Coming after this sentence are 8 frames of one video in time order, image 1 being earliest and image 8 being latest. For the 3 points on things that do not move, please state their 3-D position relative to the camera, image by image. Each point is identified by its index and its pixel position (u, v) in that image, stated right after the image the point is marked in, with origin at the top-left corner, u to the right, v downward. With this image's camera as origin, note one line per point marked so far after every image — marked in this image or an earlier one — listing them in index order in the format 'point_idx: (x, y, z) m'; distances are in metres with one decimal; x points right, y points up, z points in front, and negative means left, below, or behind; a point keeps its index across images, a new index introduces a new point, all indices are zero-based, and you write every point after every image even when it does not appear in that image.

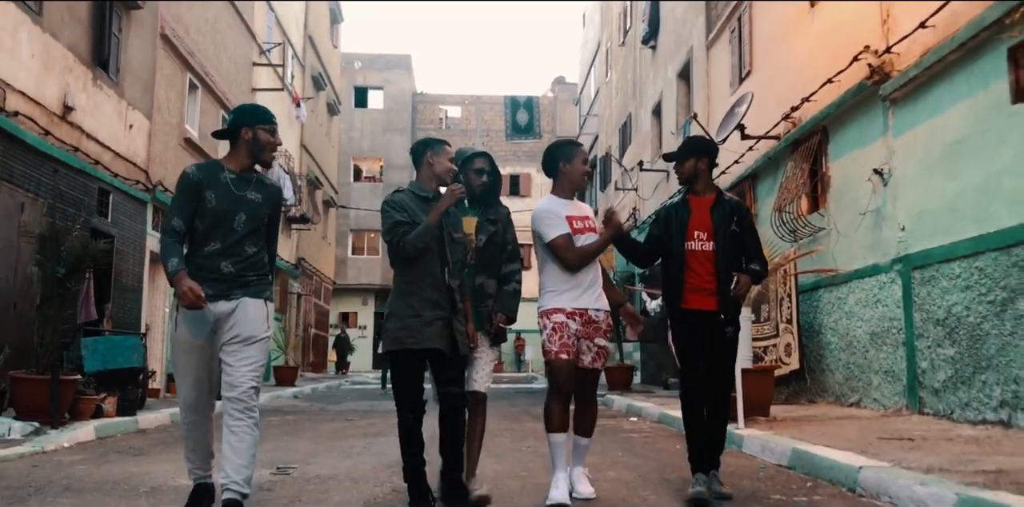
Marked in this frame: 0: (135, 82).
0: (-5.3, +2.4, +13.8) m
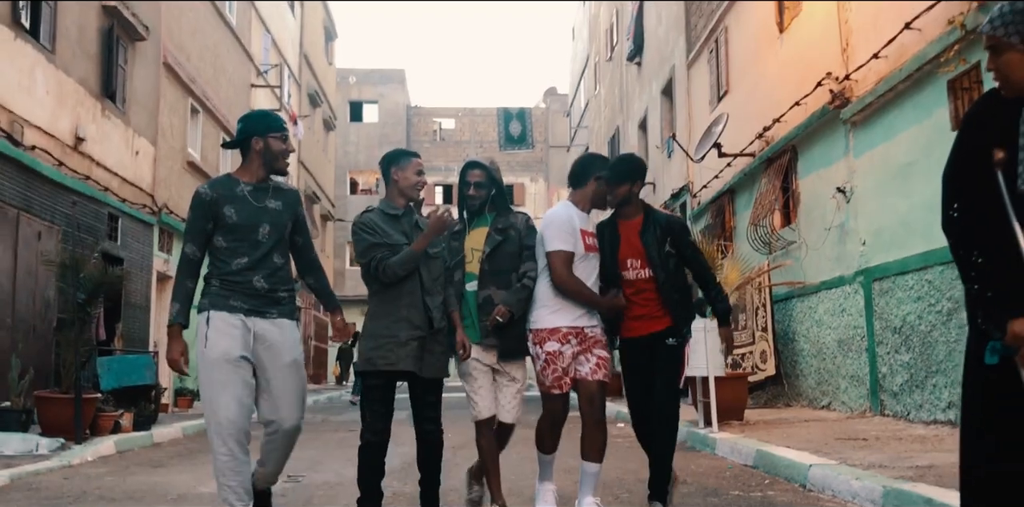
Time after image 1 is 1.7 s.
0: (-5.4, +2.1, +14.4) m
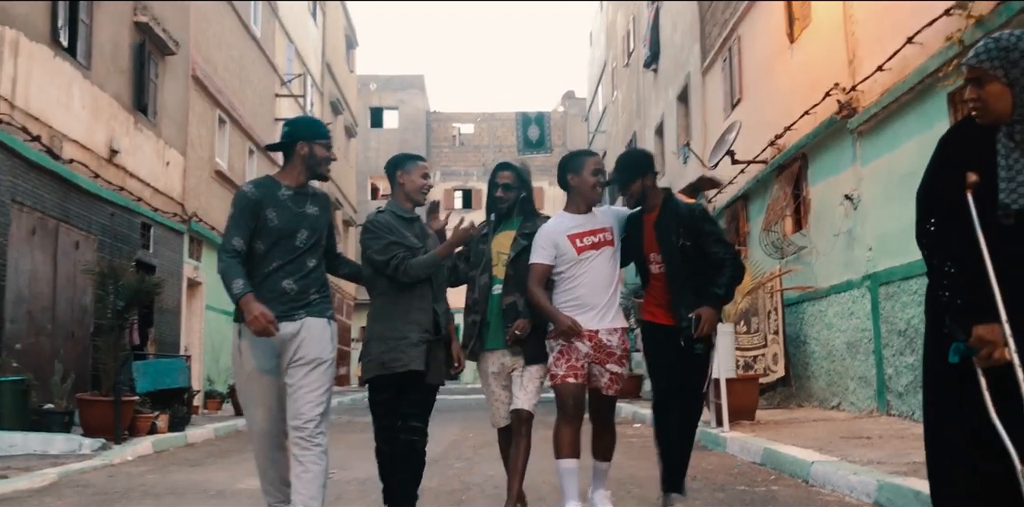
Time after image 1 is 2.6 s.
0: (-5.2, +2.0, +14.9) m
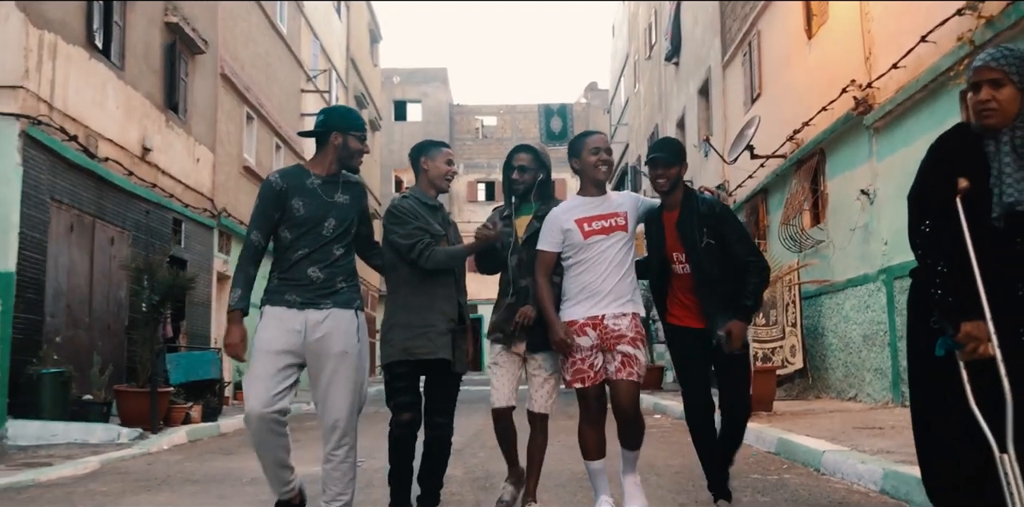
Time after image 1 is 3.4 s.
0: (-4.8, +2.1, +15.2) m
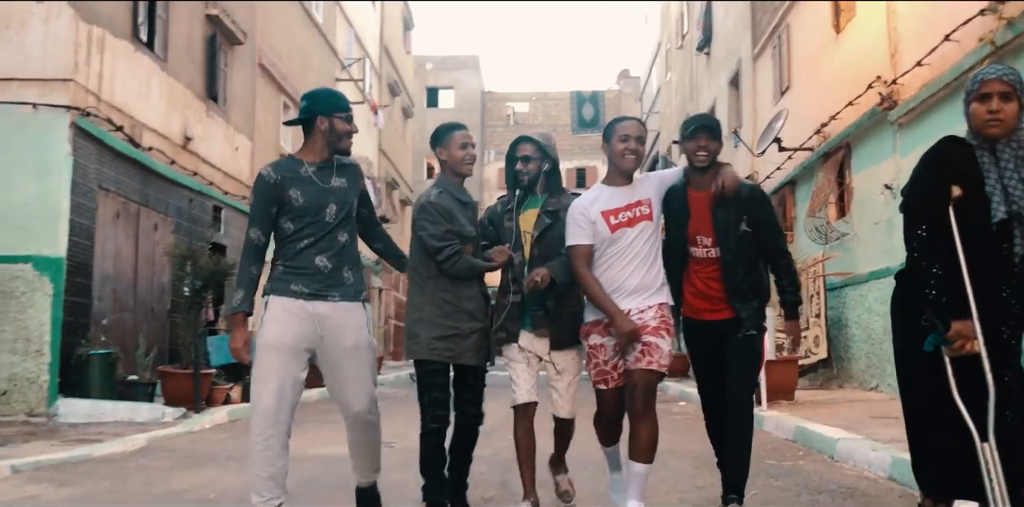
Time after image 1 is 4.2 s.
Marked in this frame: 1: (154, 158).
0: (-4.3, +2.3, +15.6) m
1: (-4.4, +1.2, +12.1) m
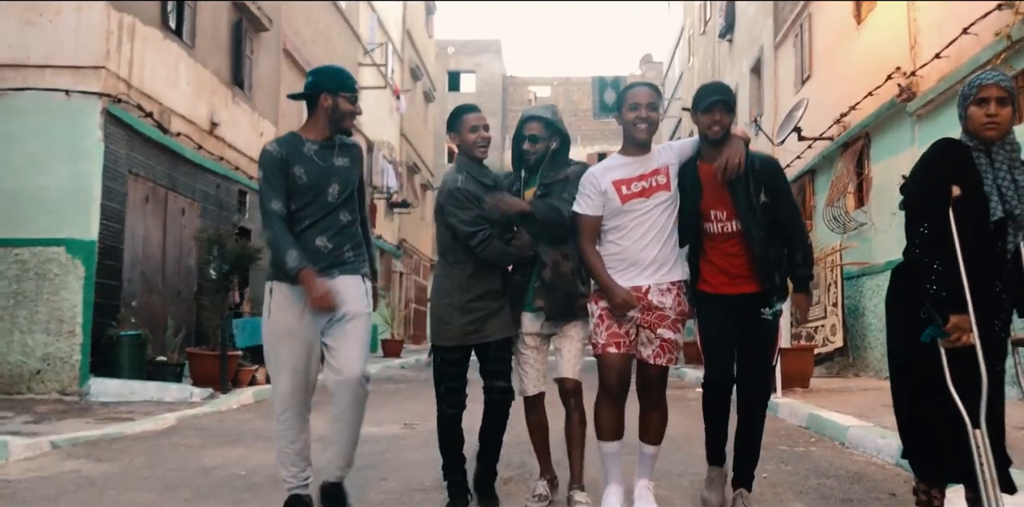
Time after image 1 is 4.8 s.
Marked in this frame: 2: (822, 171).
0: (-4.0, +2.6, +15.8) m
1: (-4.2, +1.4, +12.3) m
2: (+4.2, +1.1, +13.2) m
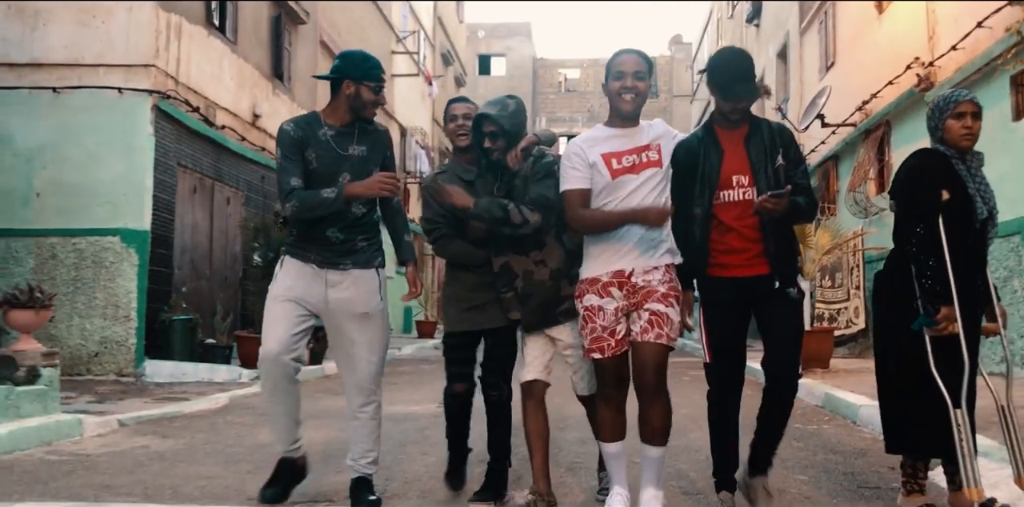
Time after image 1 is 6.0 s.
0: (-3.5, +2.8, +16.3) m
1: (-3.8, +1.6, +12.9) m
2: (+4.6, +1.3, +13.5) m
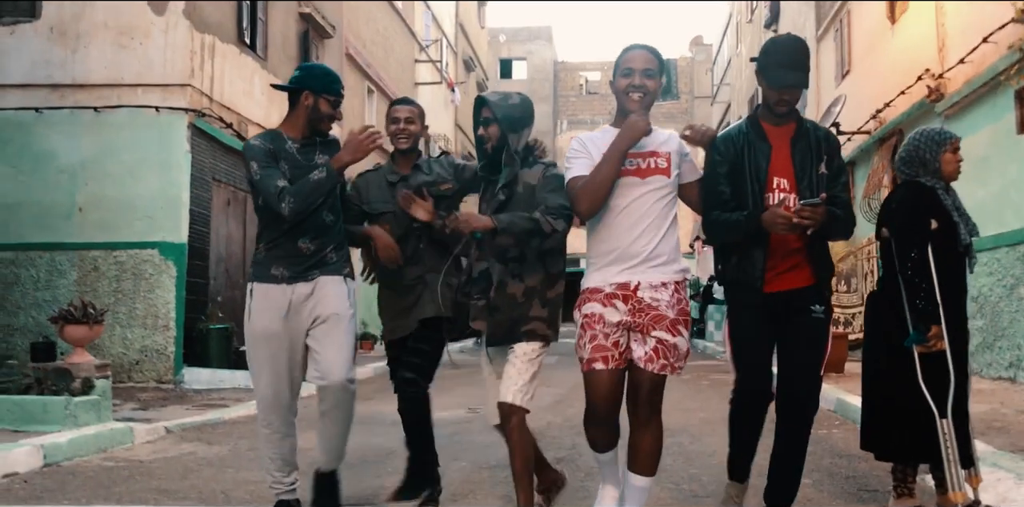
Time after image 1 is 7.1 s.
0: (-3.1, +2.7, +16.8) m
1: (-3.5, +1.4, +13.4) m
2: (+4.9, +1.3, +13.7) m
